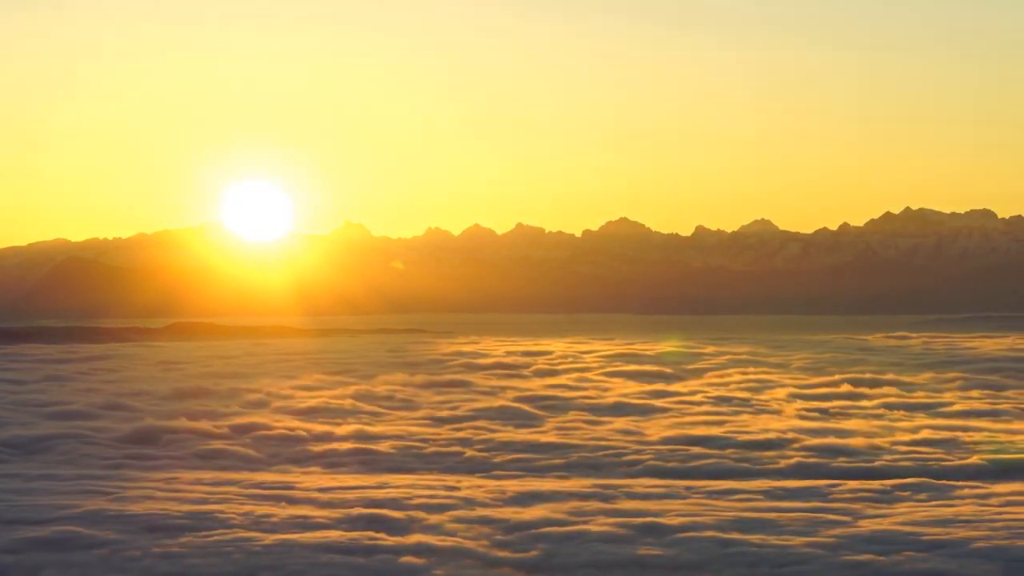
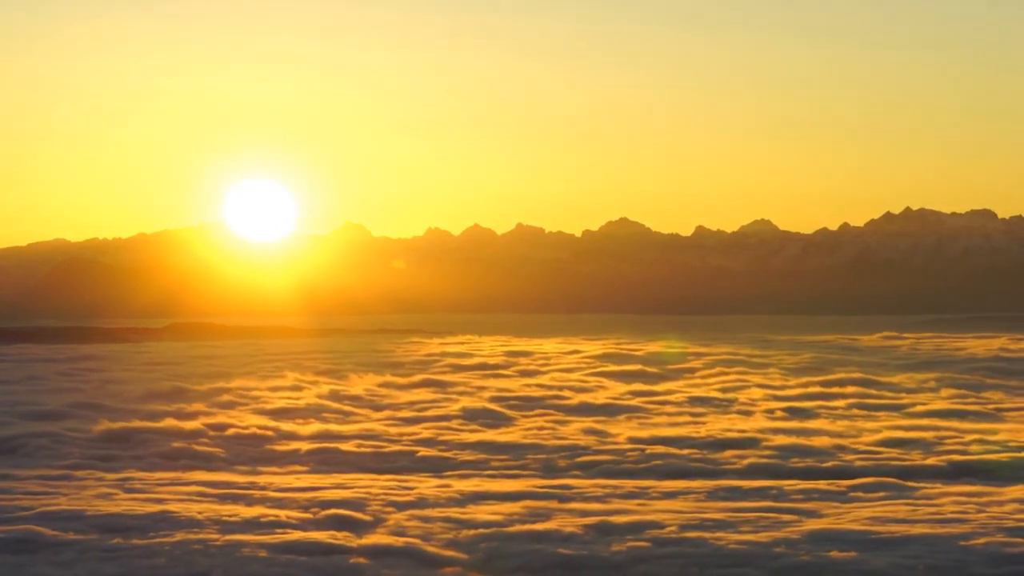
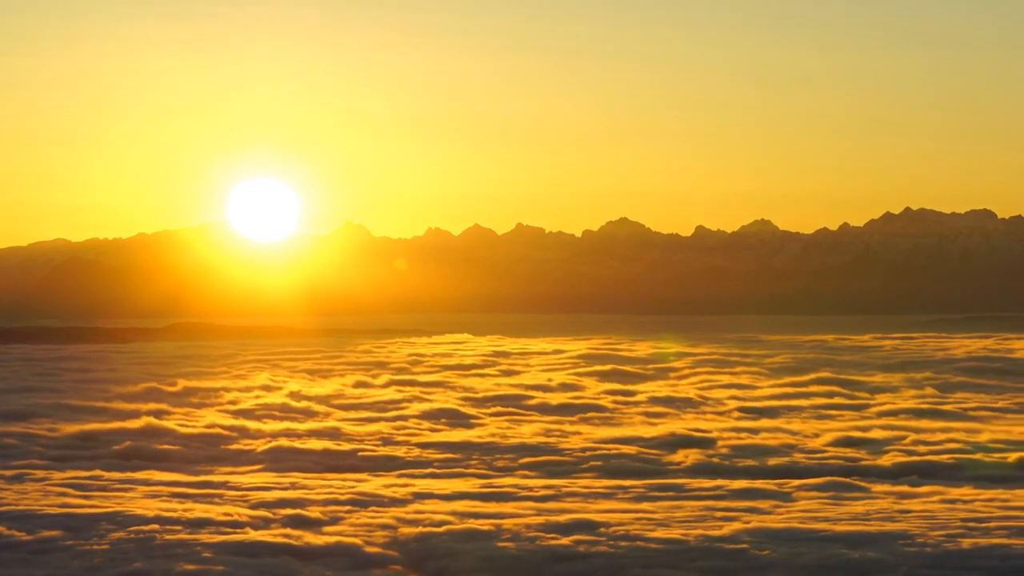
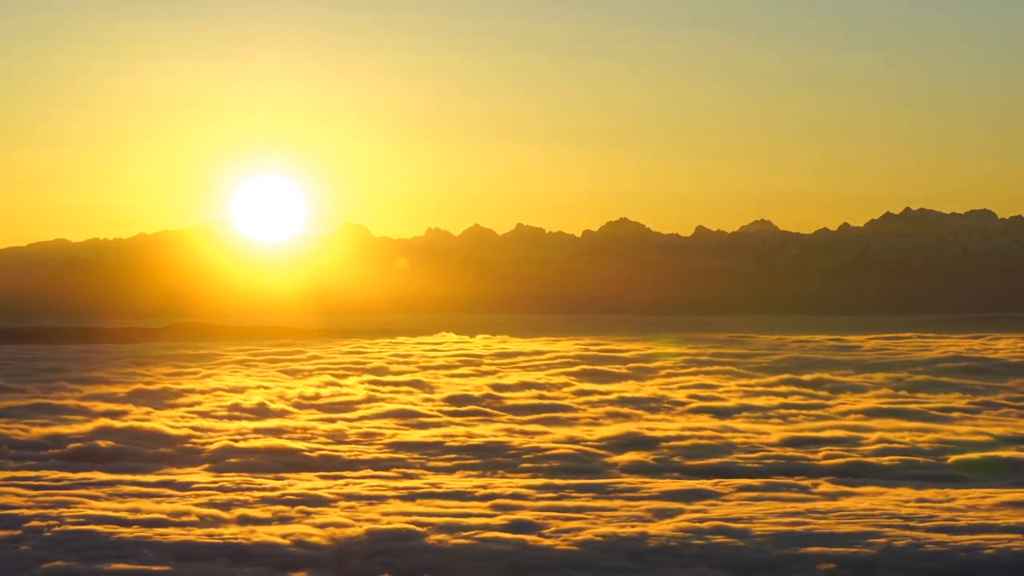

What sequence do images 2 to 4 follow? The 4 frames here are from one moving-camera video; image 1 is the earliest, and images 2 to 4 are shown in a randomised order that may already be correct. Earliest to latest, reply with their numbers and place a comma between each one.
2, 3, 4
